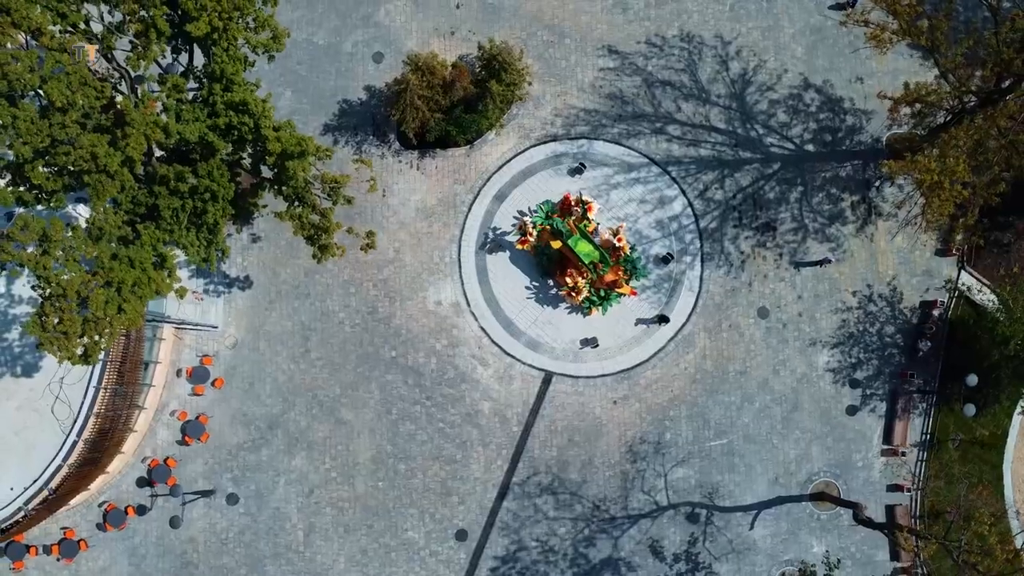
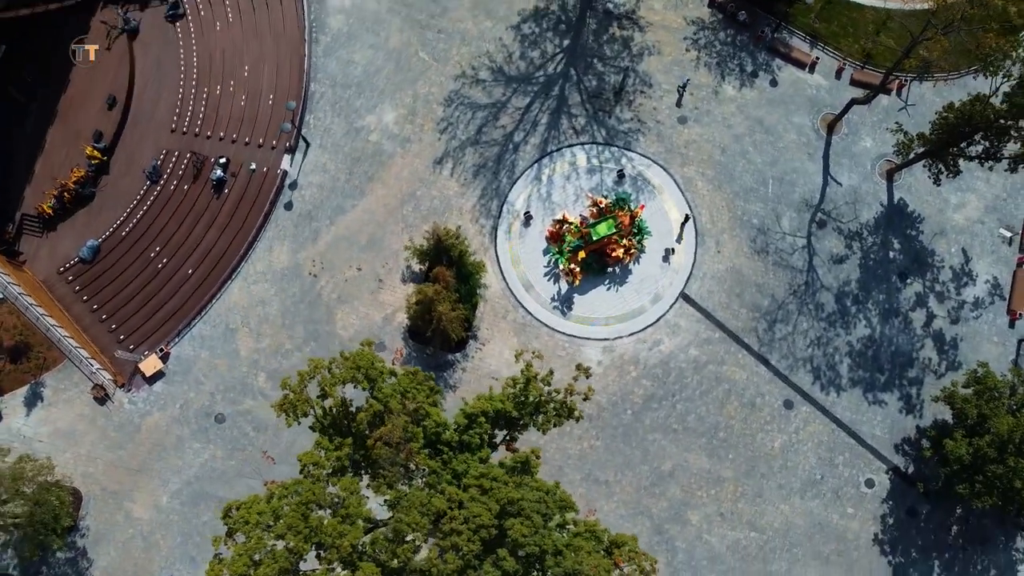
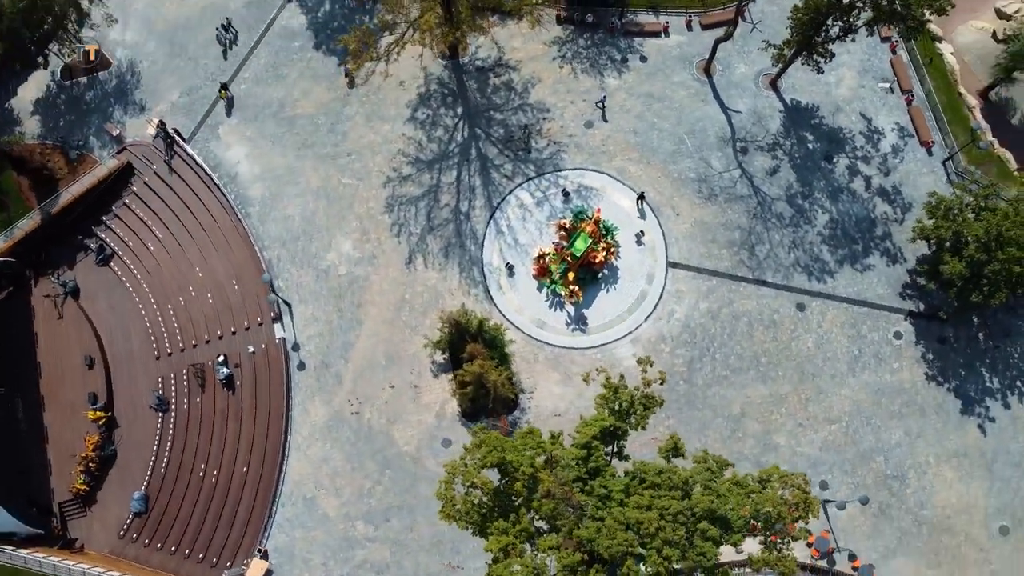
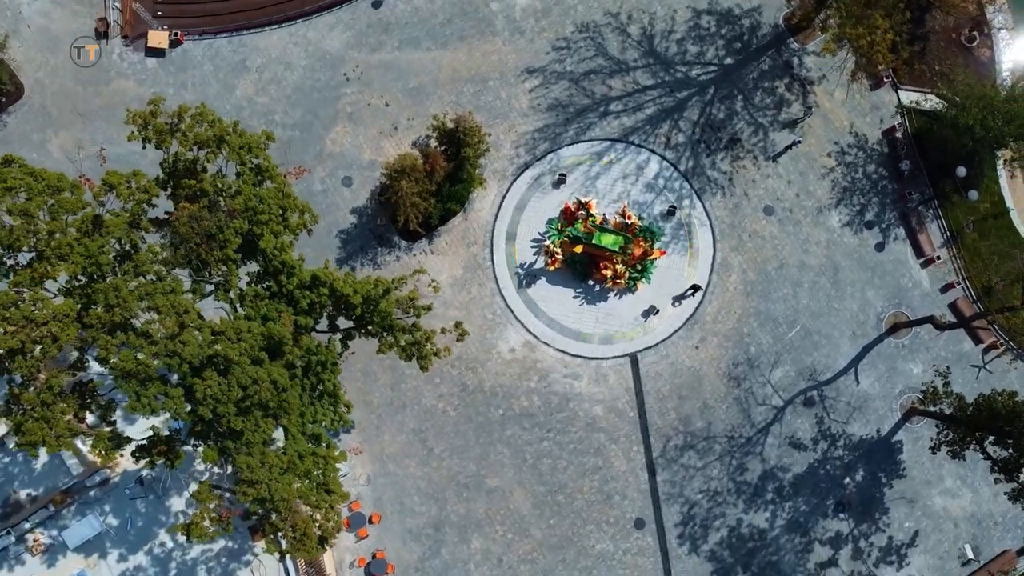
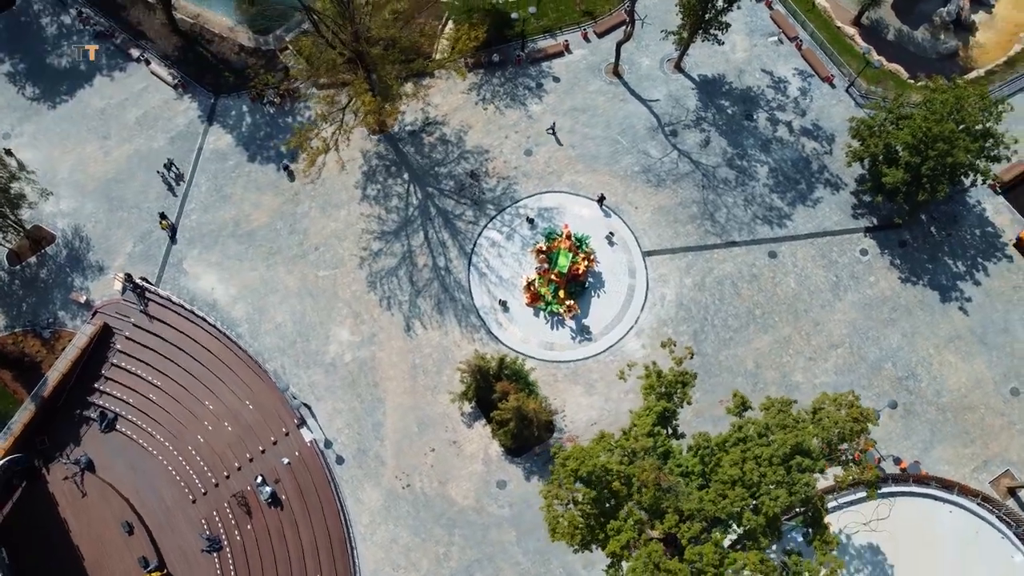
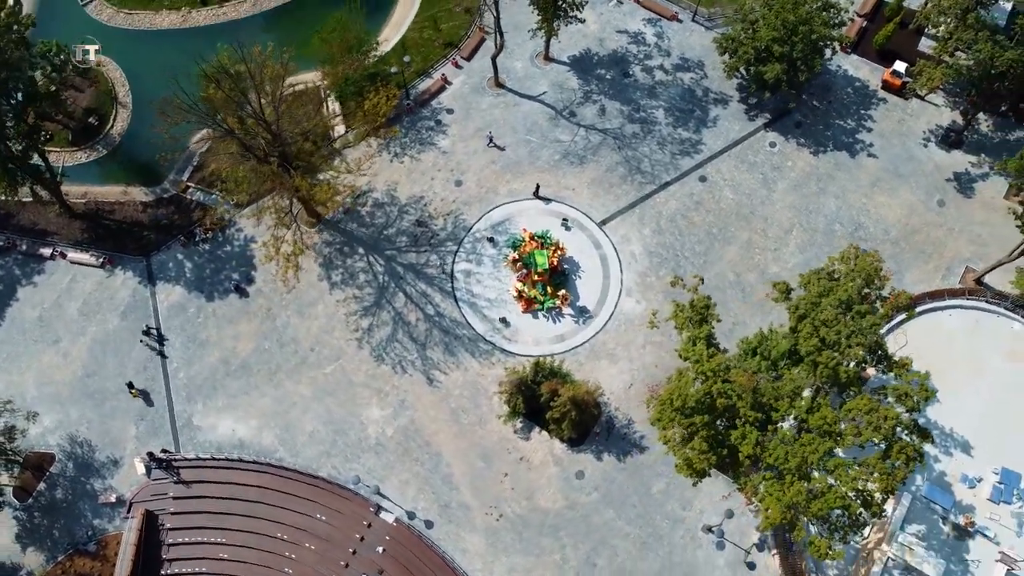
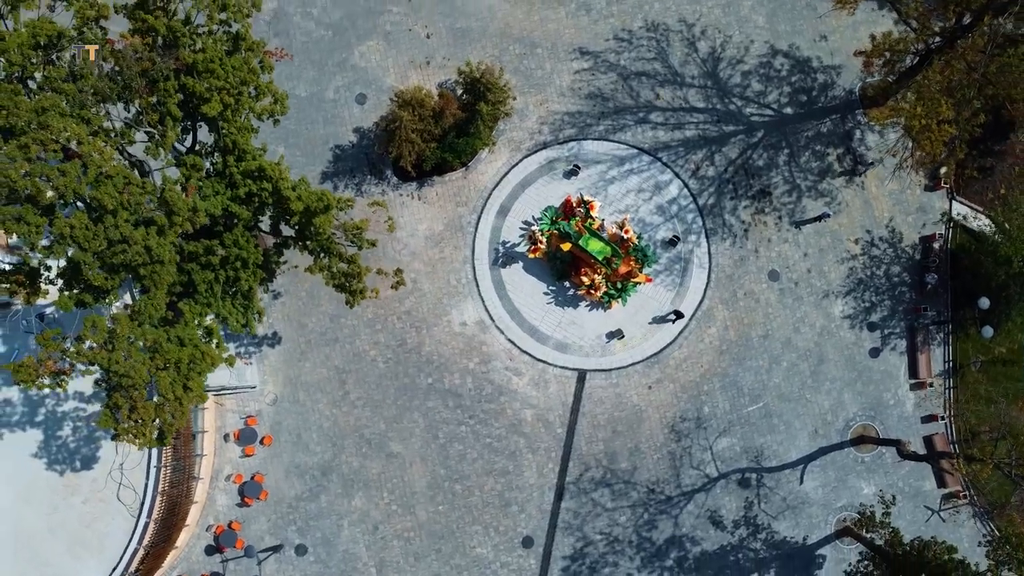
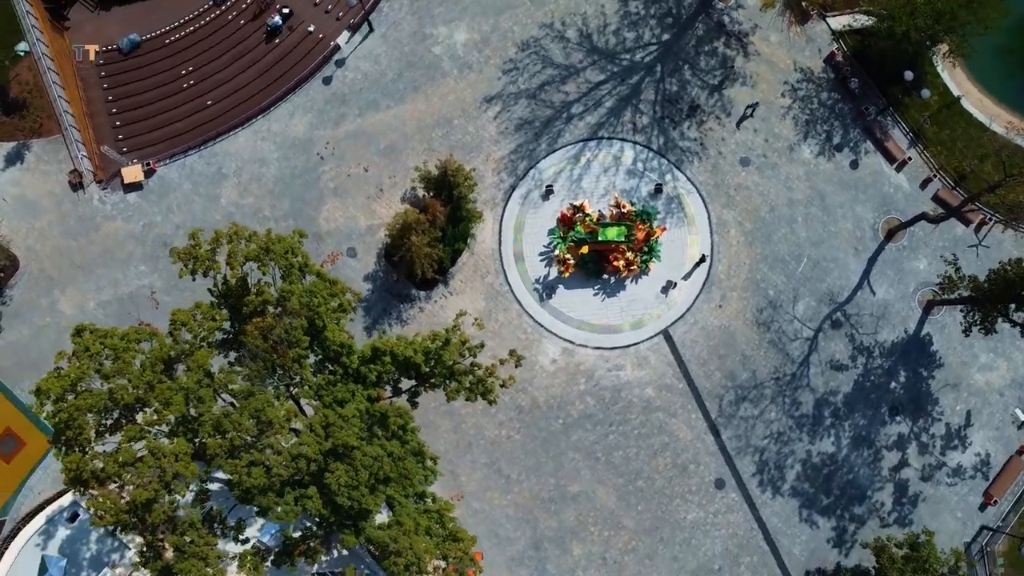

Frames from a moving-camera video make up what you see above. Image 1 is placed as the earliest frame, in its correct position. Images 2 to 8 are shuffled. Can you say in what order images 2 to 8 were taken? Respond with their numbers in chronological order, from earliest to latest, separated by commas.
7, 4, 8, 2, 3, 5, 6
